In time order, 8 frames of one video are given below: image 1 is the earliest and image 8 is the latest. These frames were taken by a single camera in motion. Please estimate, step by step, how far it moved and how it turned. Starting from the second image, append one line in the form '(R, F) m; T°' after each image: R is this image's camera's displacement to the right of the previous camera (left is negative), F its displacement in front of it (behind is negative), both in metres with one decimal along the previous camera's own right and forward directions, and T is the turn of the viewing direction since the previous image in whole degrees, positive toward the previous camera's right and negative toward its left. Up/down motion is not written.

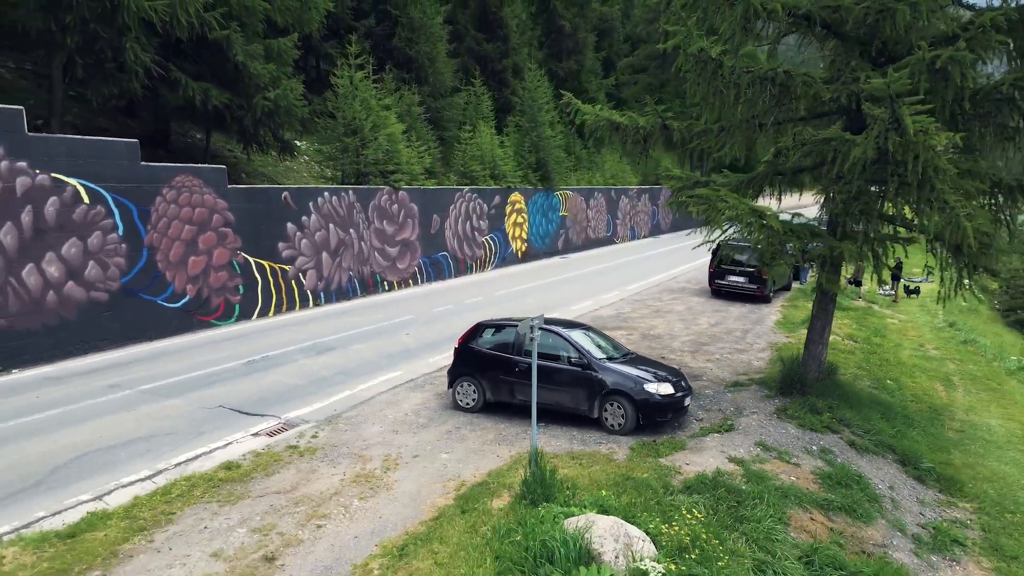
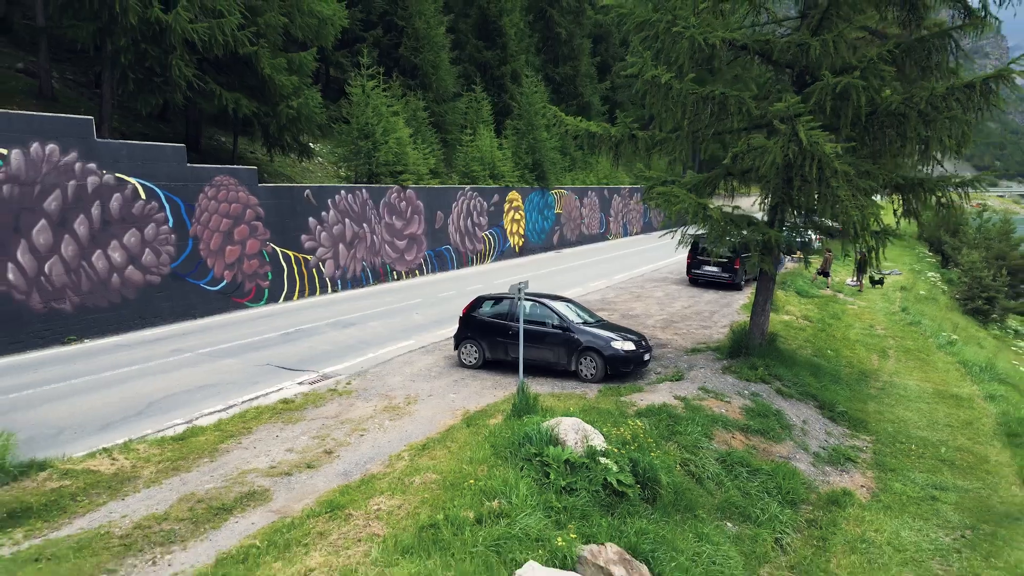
(+0.1, -1.9) m; 0°
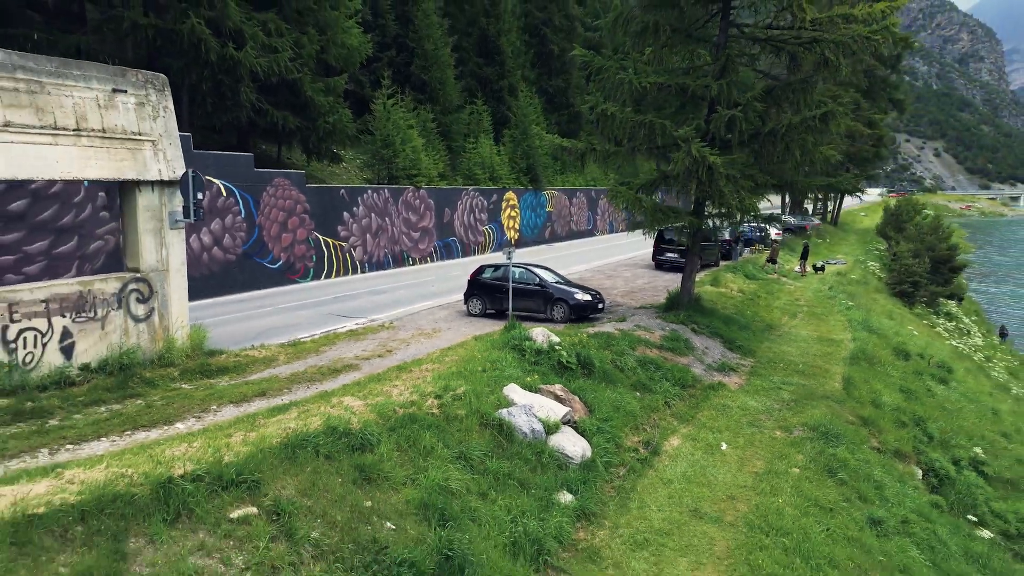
(+0.1, -4.1) m; 0°
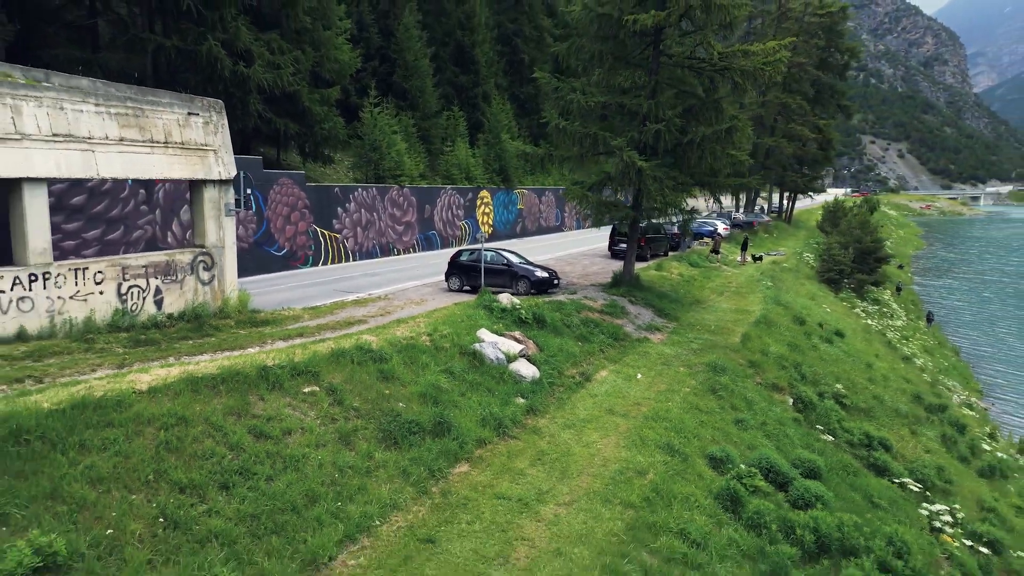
(+0.1, -3.3) m; +2°
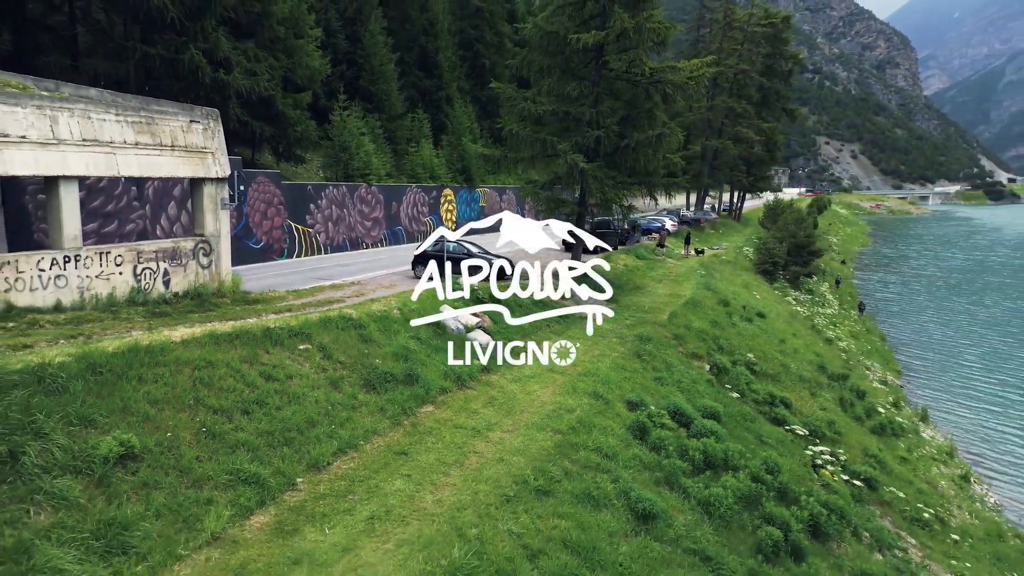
(+0.1, -2.2) m; +3°
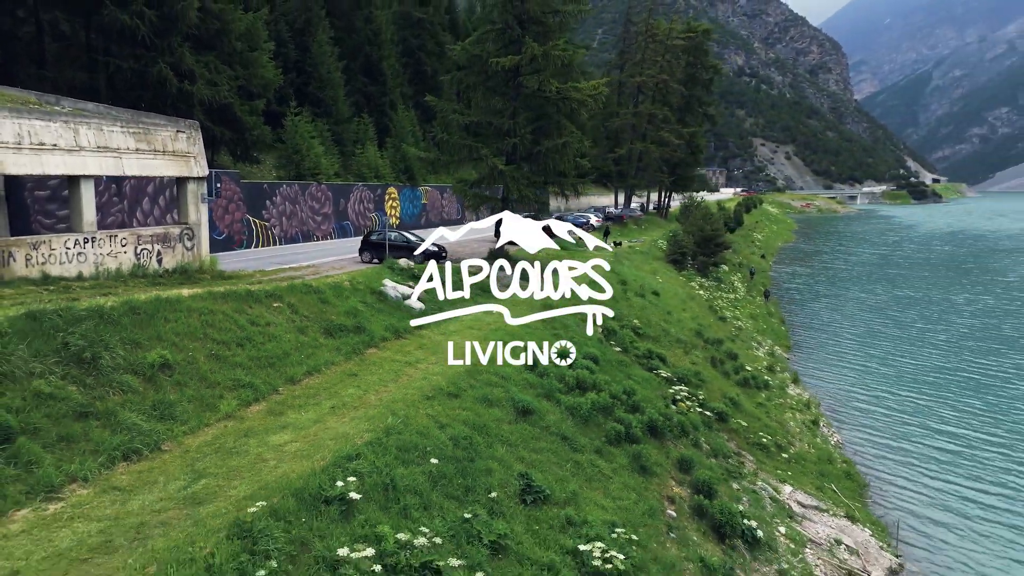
(+0.5, -3.8) m; +4°
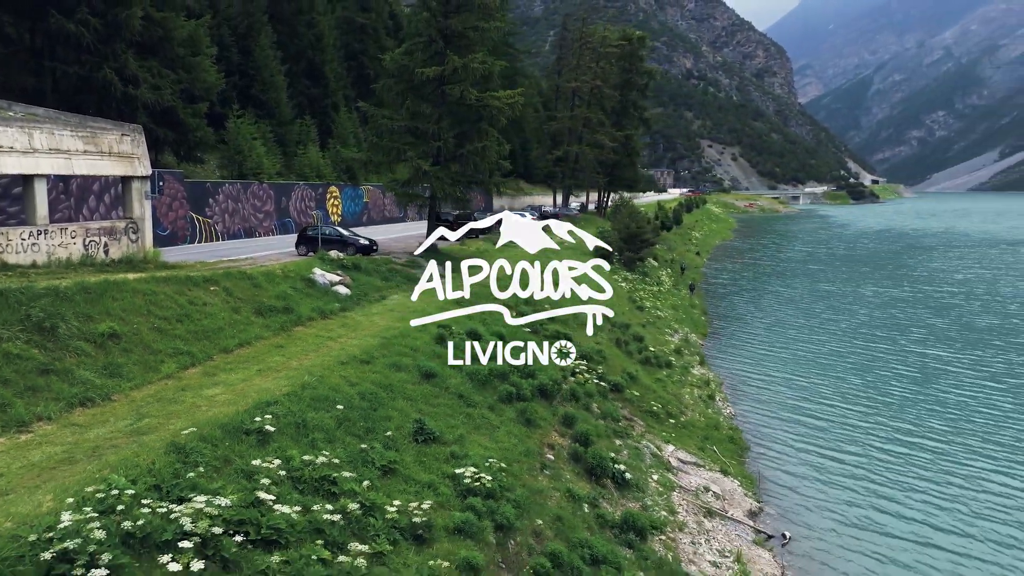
(+1.0, -2.4) m; +3°
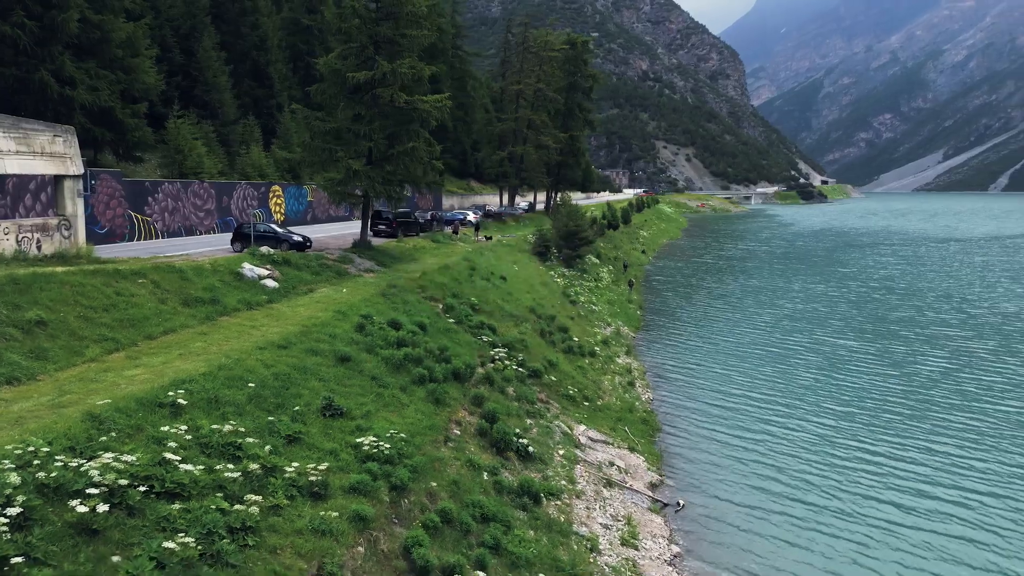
(+1.1, -1.4) m; +3°
